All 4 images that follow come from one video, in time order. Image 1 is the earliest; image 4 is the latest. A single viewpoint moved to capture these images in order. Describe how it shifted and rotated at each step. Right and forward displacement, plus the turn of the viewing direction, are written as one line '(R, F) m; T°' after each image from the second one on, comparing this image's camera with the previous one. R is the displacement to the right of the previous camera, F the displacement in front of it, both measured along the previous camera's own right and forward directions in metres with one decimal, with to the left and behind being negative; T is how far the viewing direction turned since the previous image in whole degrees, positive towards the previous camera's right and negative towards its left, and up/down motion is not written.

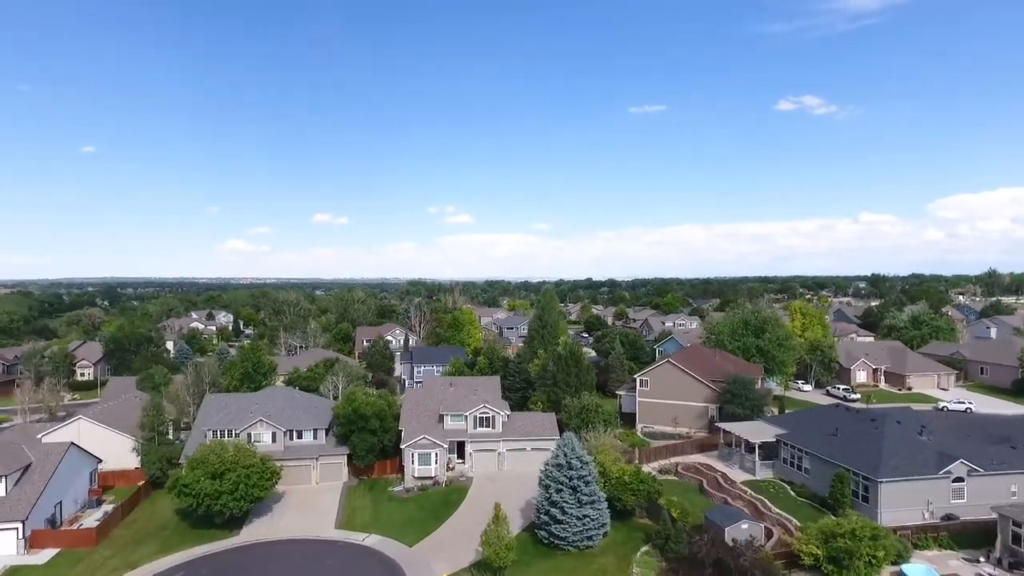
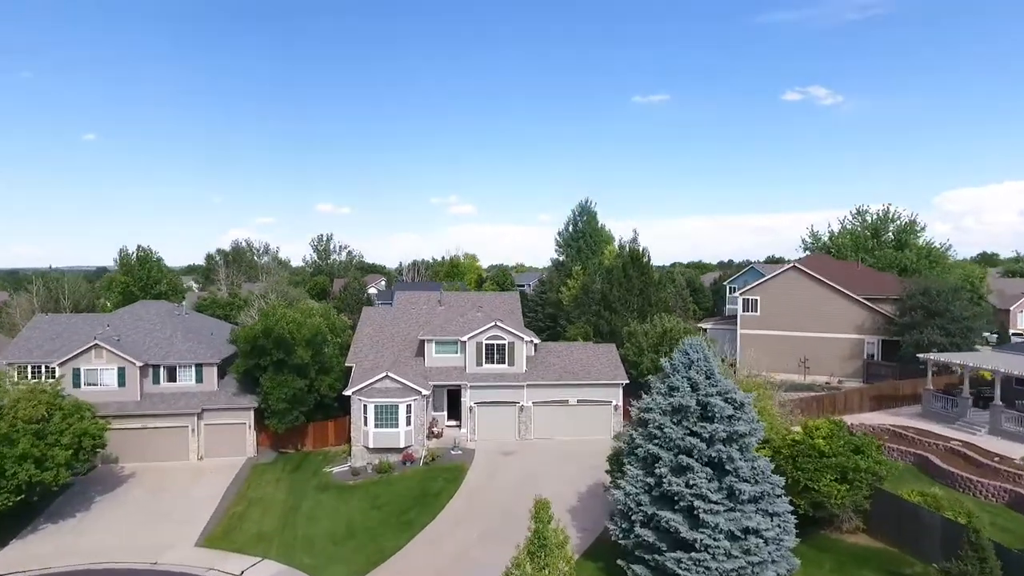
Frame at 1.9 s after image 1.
(-1.6, +26.4) m; 0°
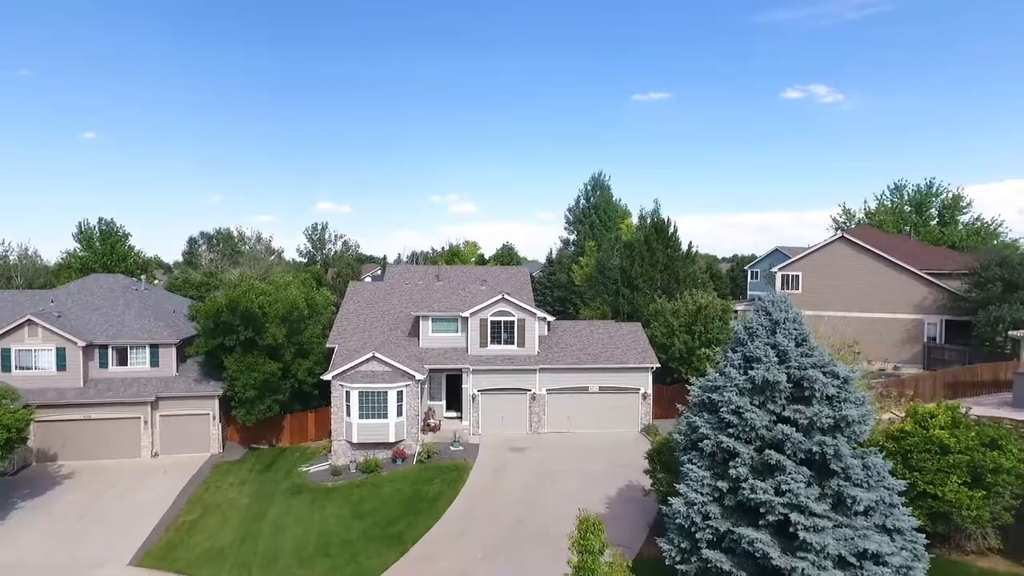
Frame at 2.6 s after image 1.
(-0.5, +5.2) m; 0°
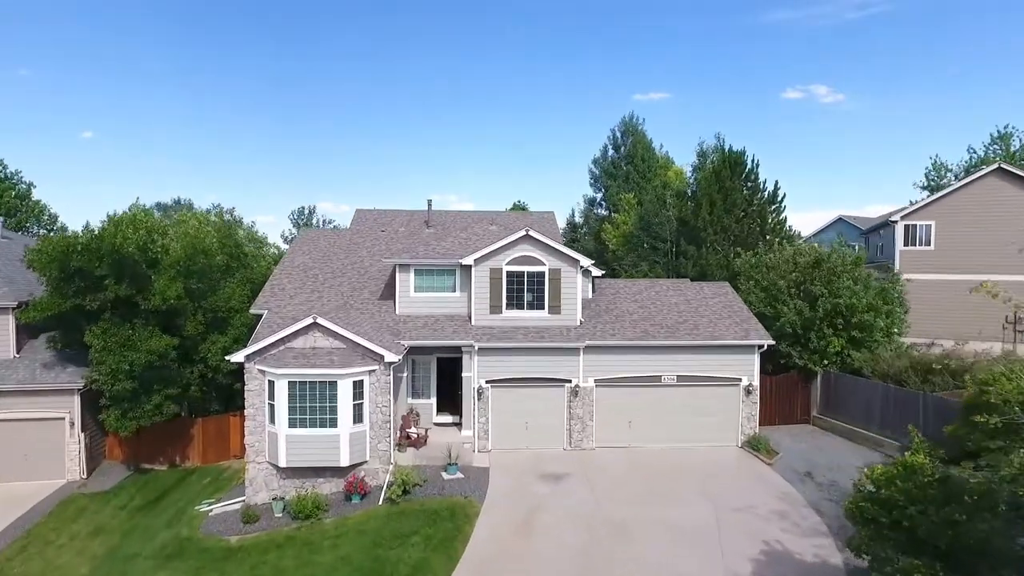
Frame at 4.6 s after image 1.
(-0.8, +10.8) m; 0°
